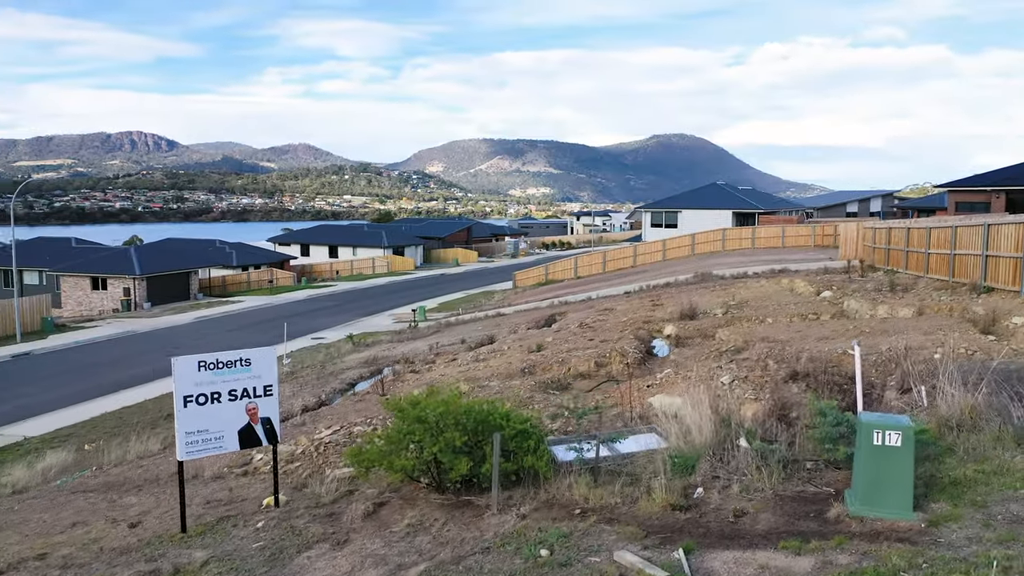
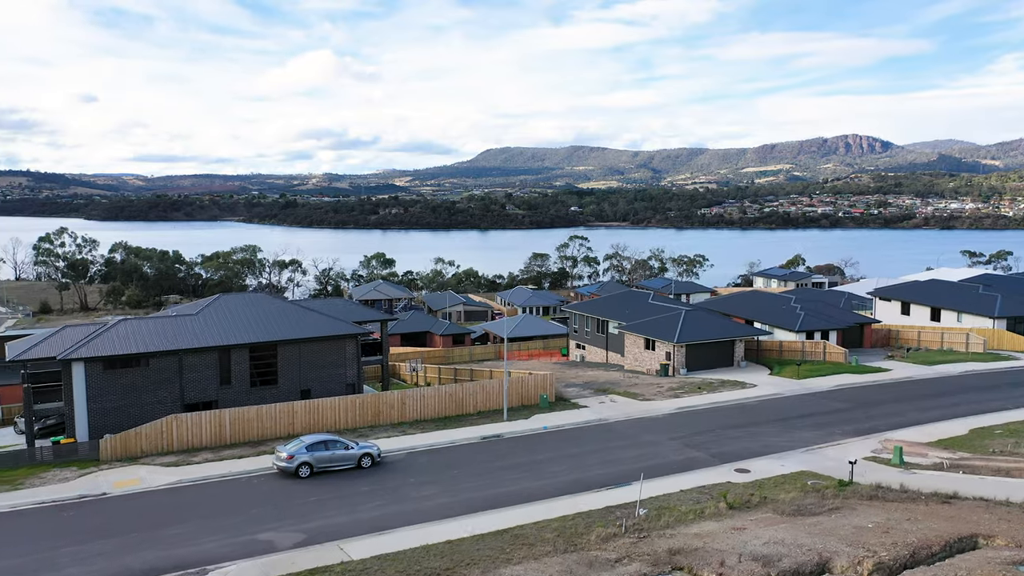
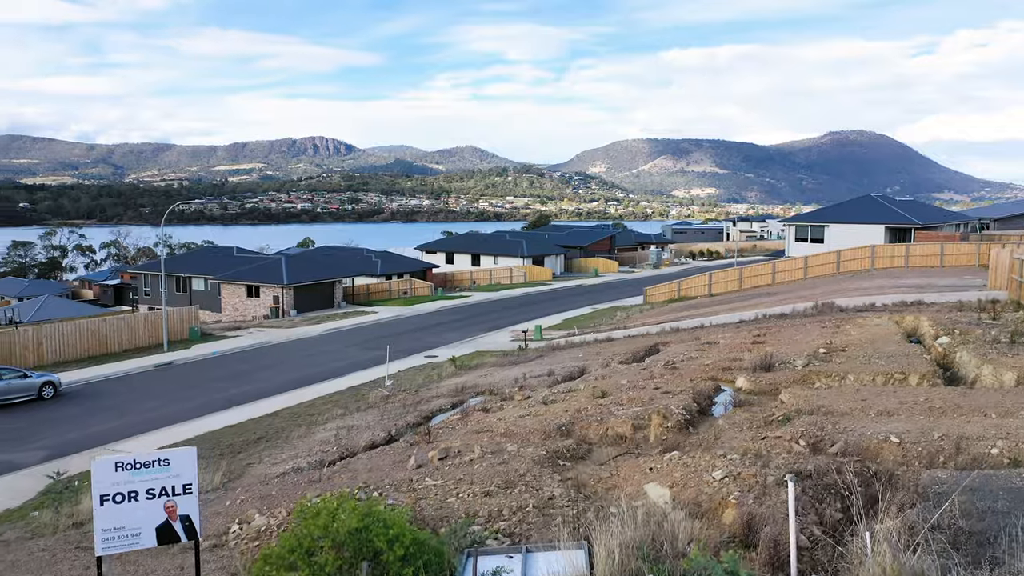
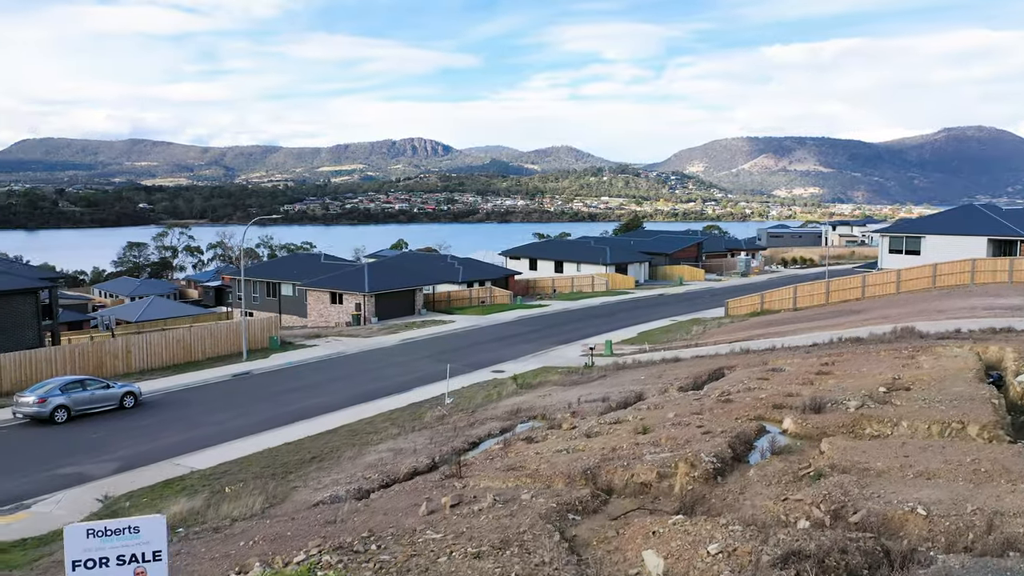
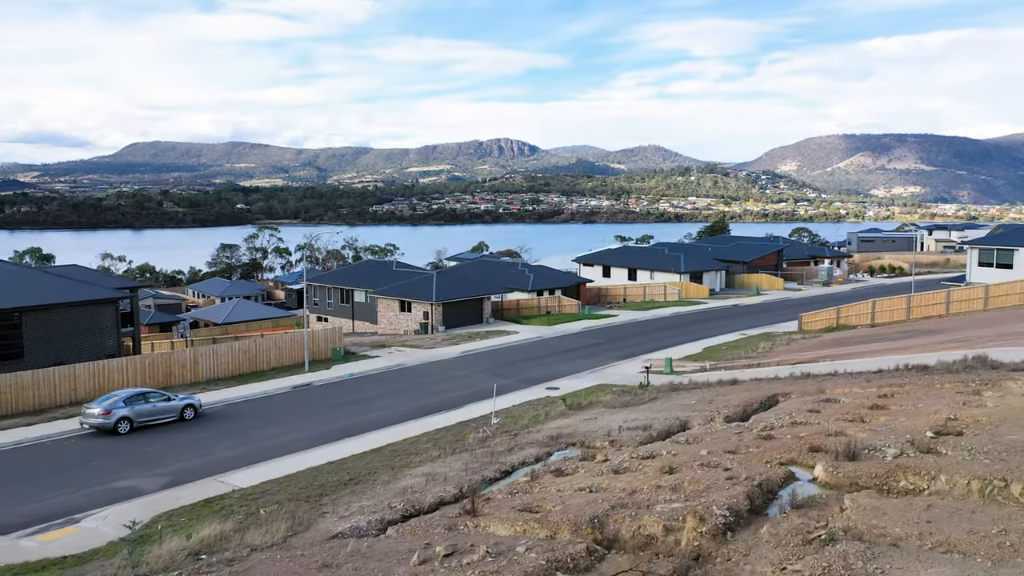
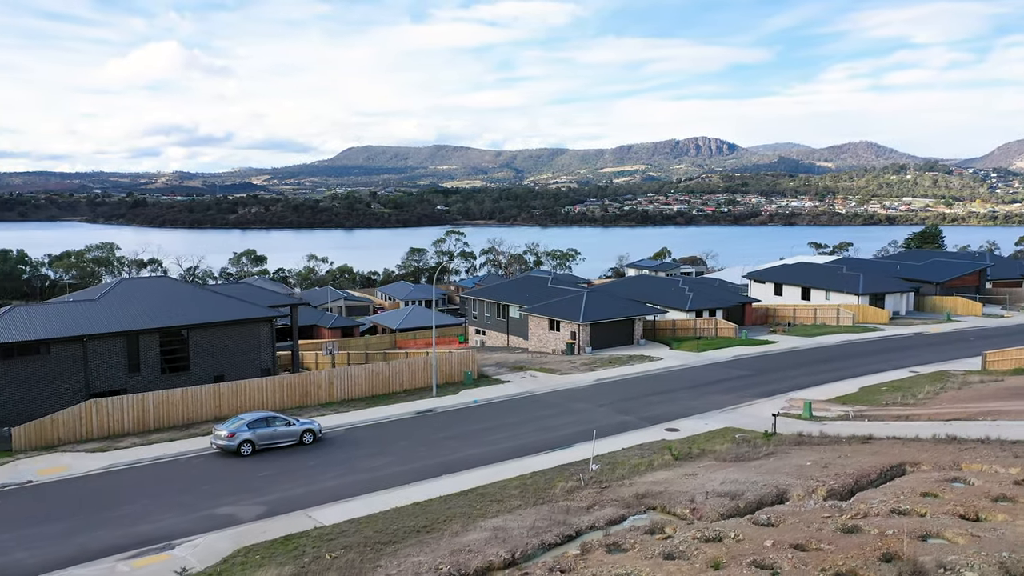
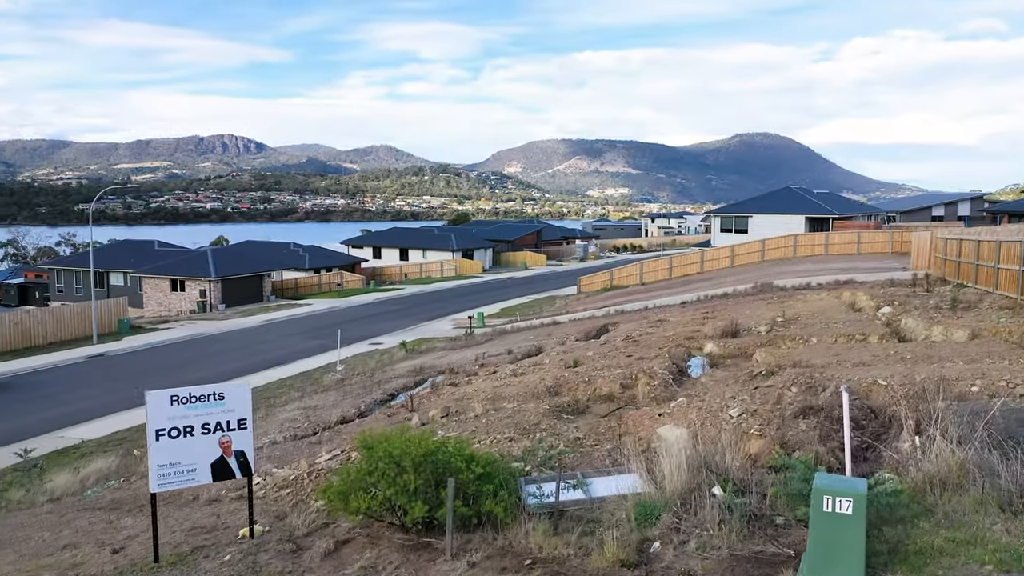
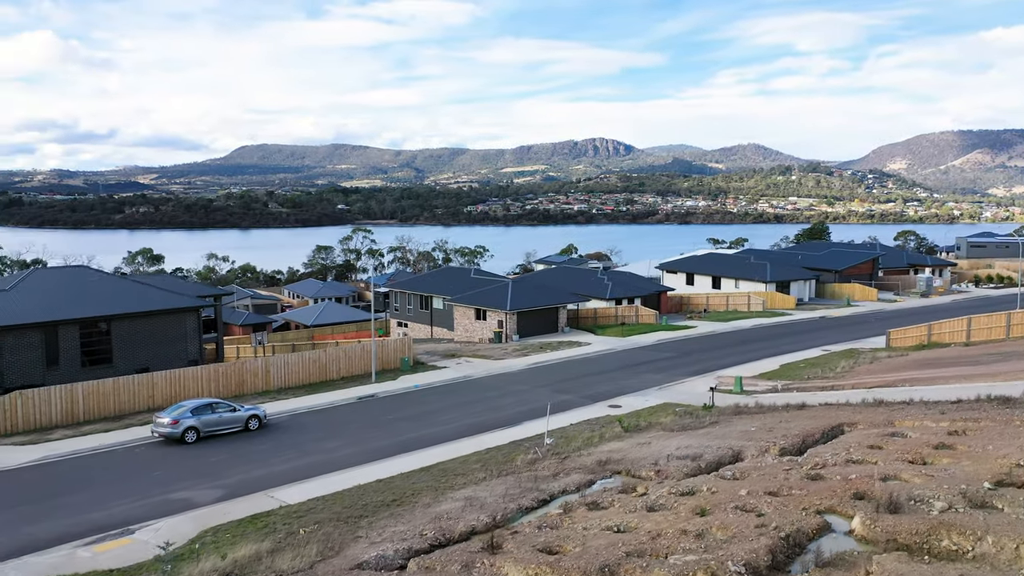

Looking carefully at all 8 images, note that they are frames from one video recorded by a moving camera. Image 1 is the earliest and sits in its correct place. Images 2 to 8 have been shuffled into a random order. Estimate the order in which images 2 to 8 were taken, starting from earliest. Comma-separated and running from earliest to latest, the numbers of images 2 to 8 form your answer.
7, 3, 4, 5, 8, 6, 2
